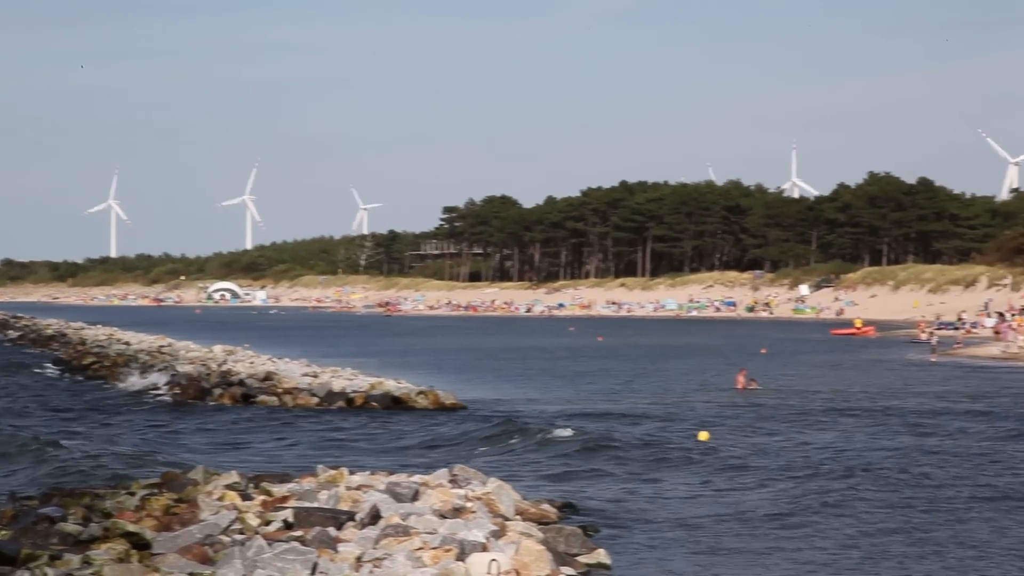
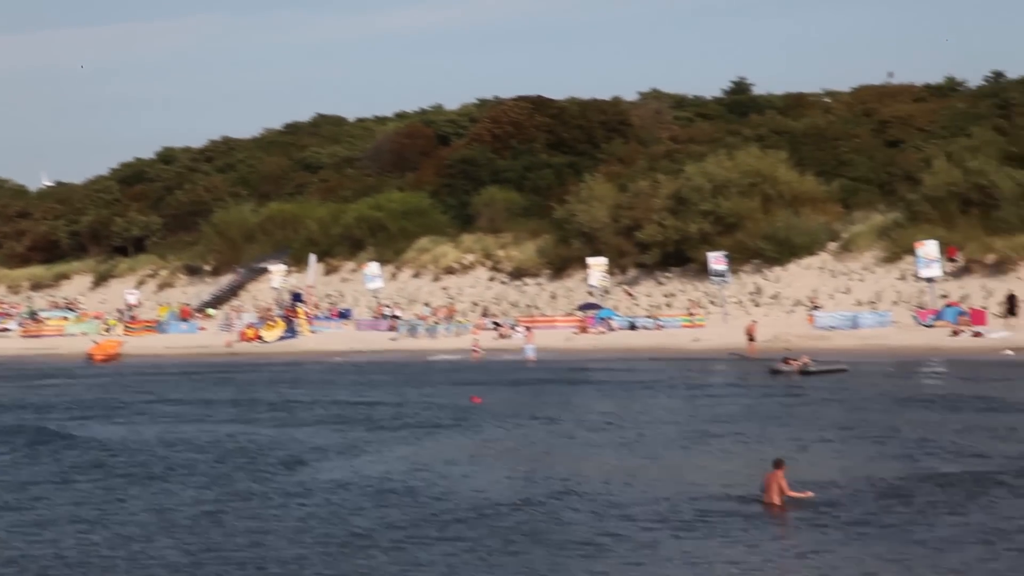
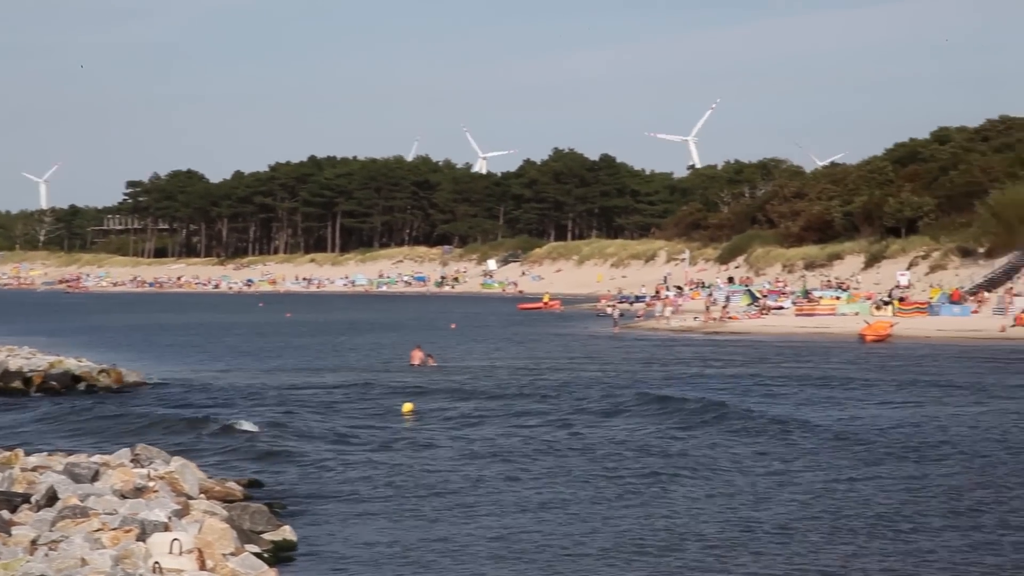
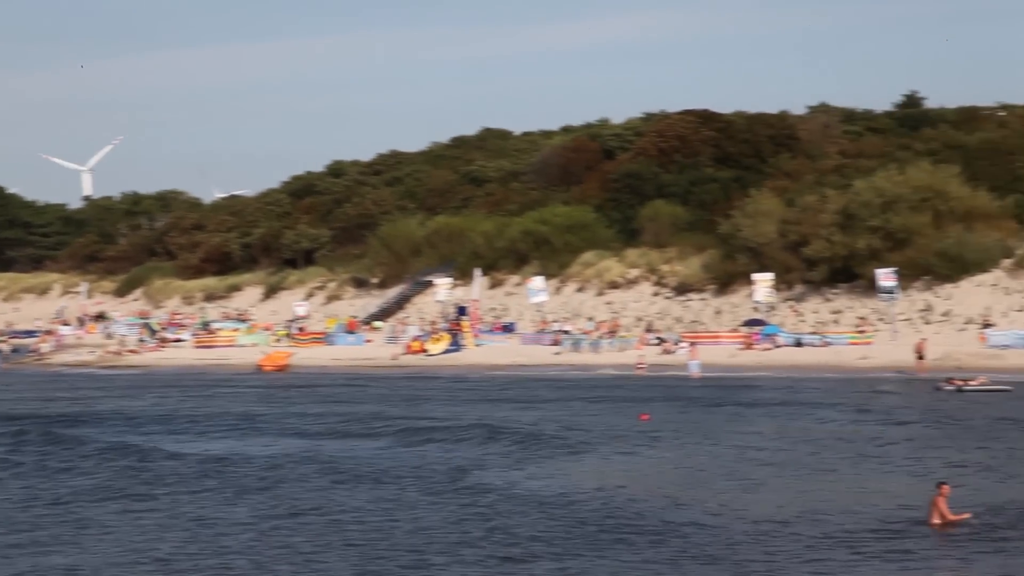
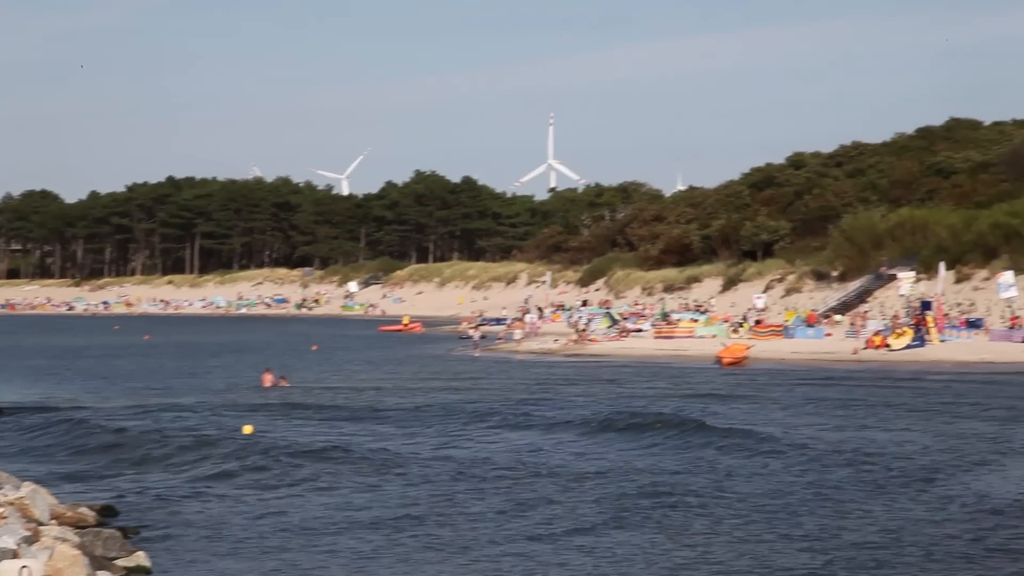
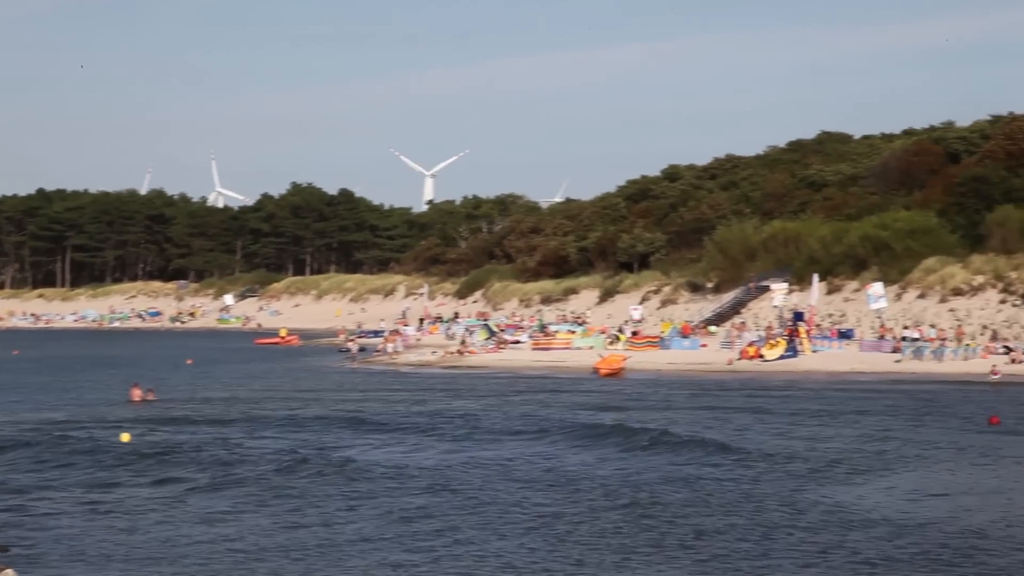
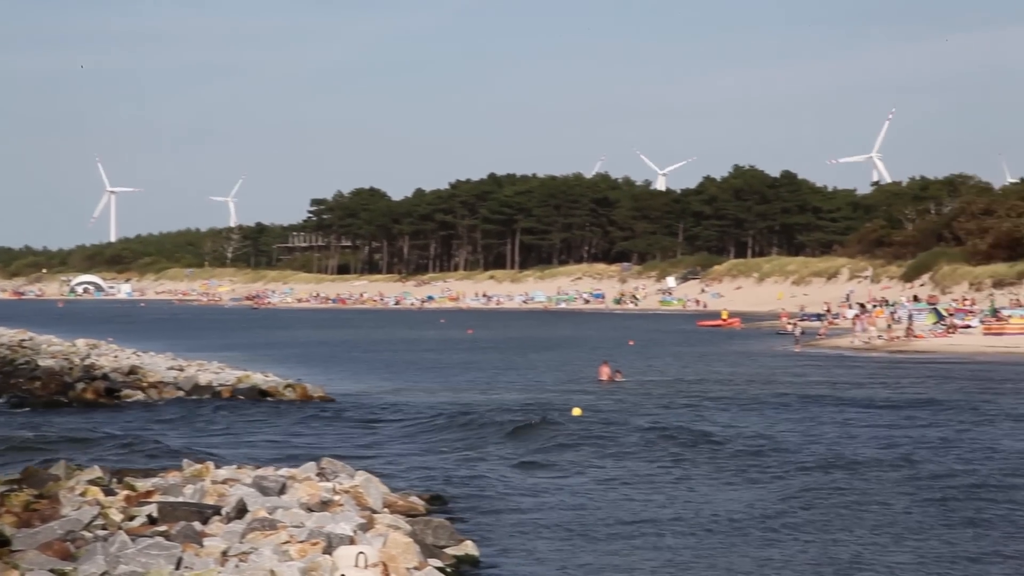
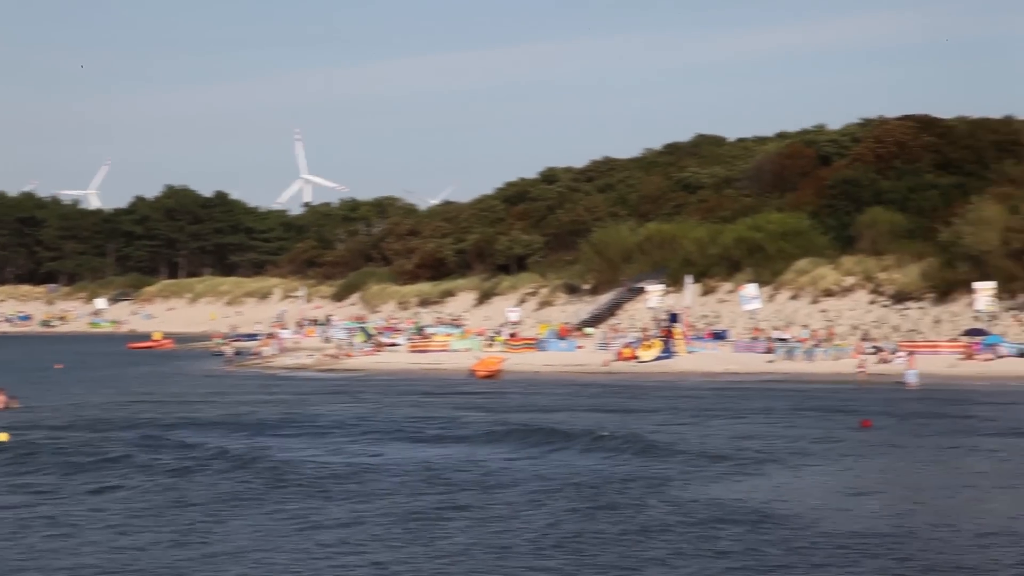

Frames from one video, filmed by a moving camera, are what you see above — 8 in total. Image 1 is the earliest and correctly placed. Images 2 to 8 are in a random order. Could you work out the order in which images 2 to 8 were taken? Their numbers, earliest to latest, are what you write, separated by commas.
7, 3, 5, 6, 8, 4, 2
